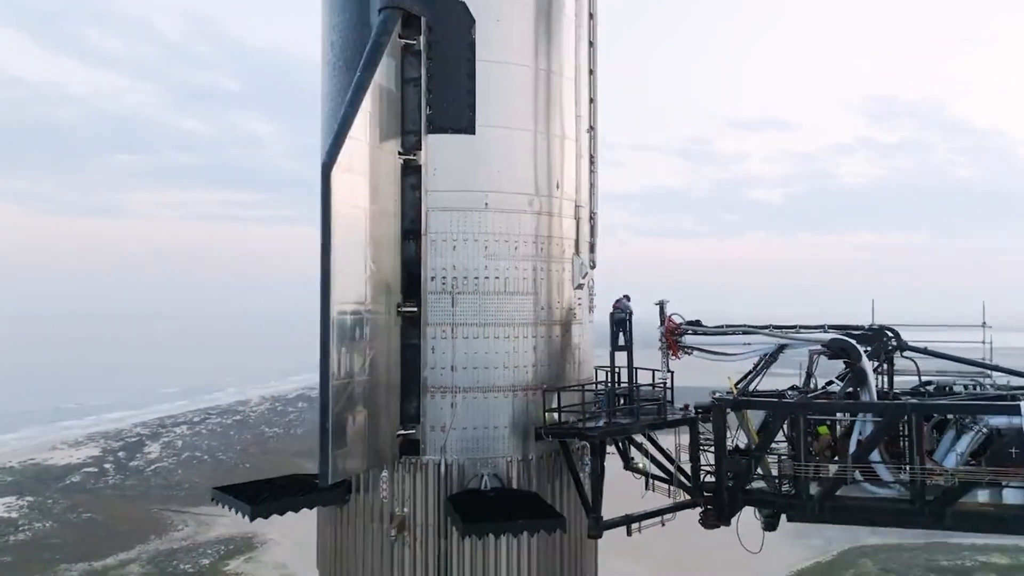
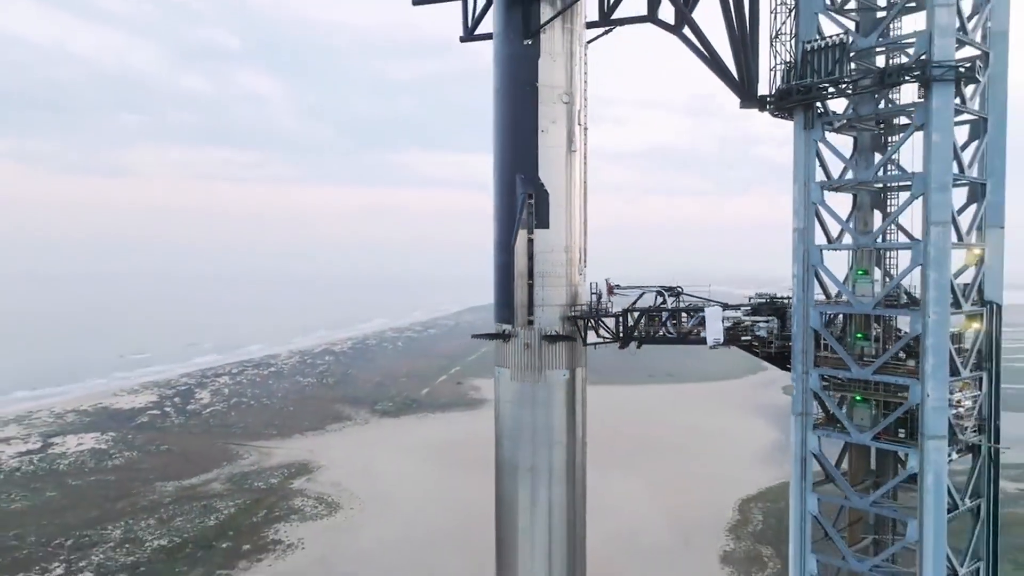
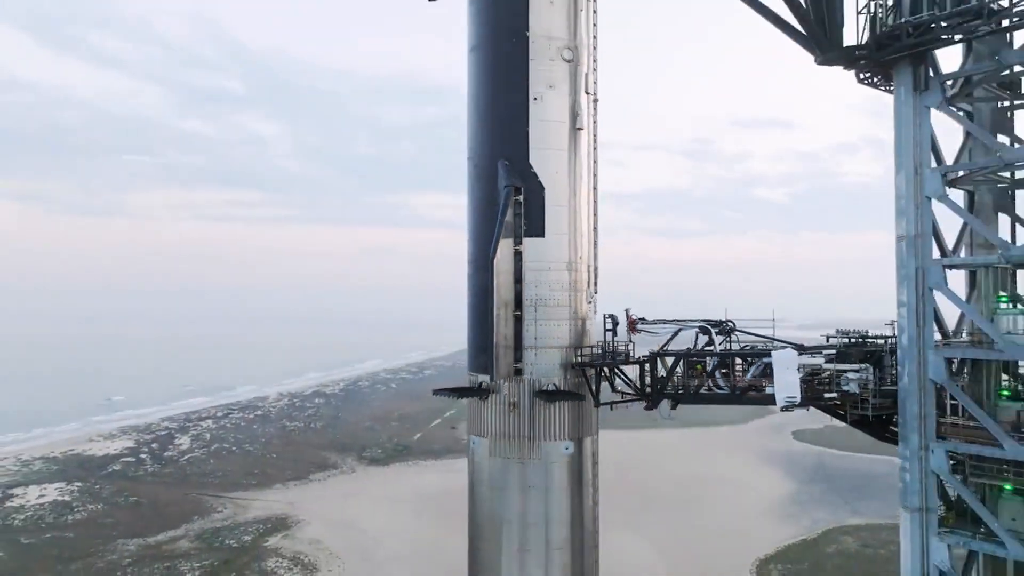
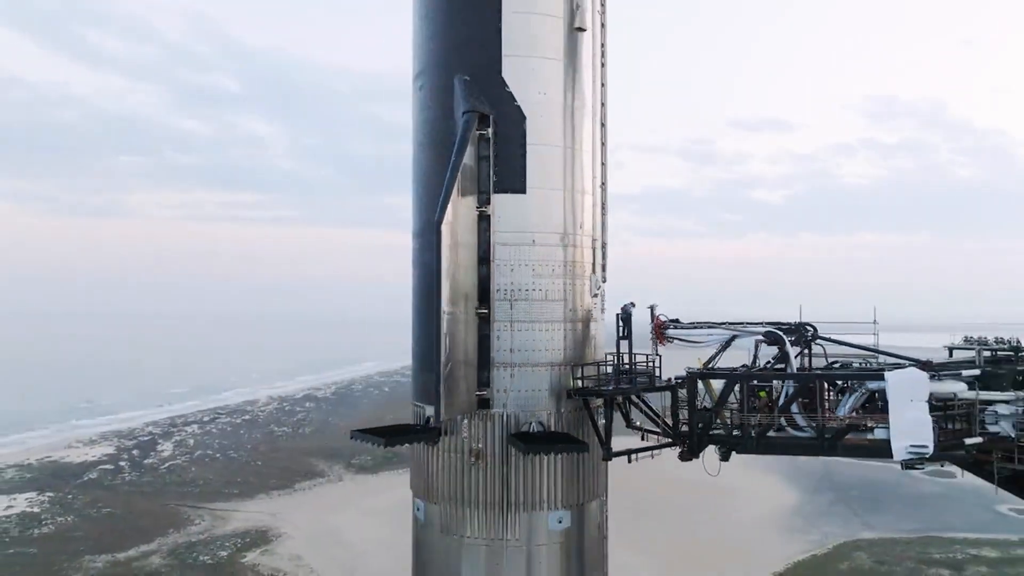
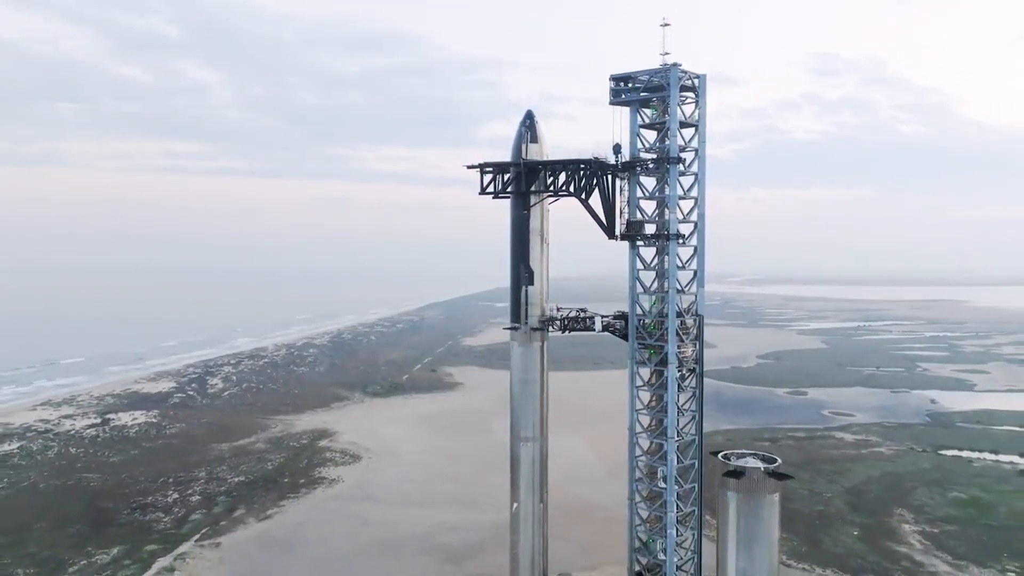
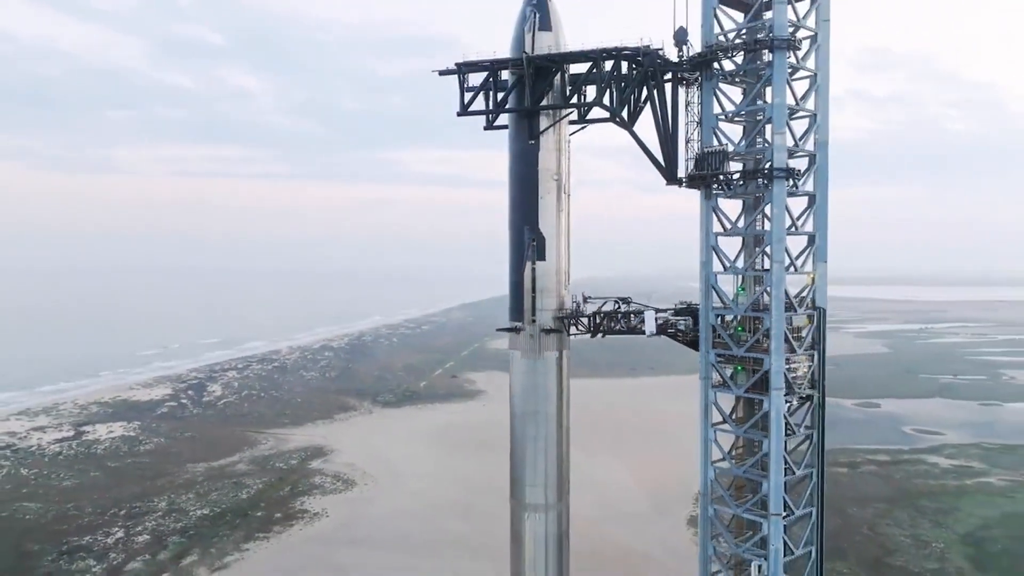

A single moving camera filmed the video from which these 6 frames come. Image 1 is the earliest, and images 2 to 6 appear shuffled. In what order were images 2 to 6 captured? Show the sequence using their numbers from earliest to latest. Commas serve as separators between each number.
4, 3, 2, 6, 5
